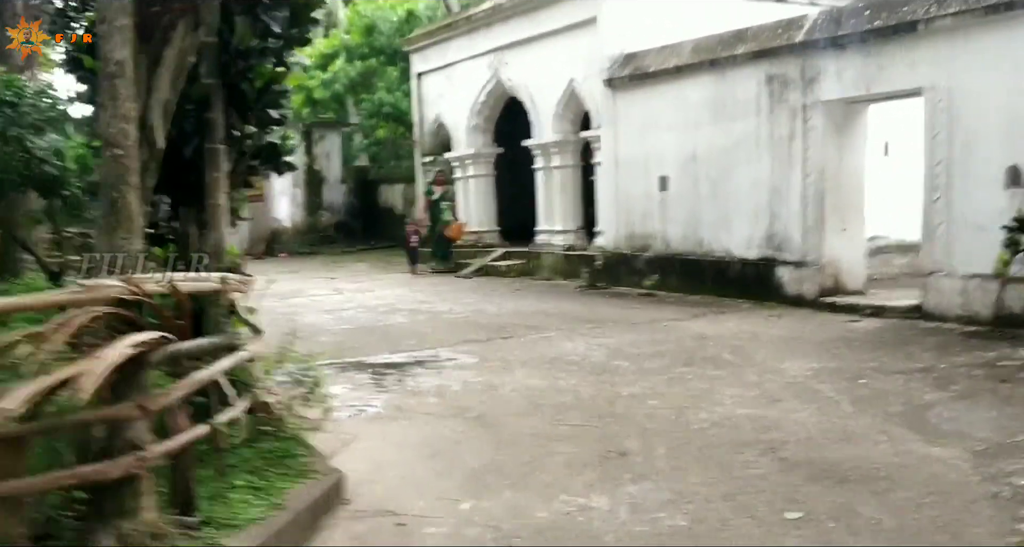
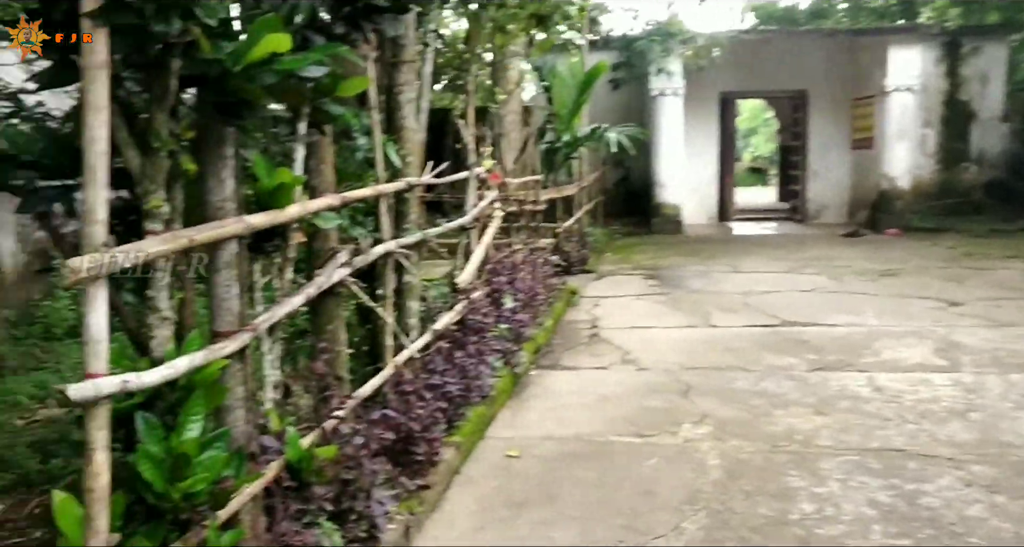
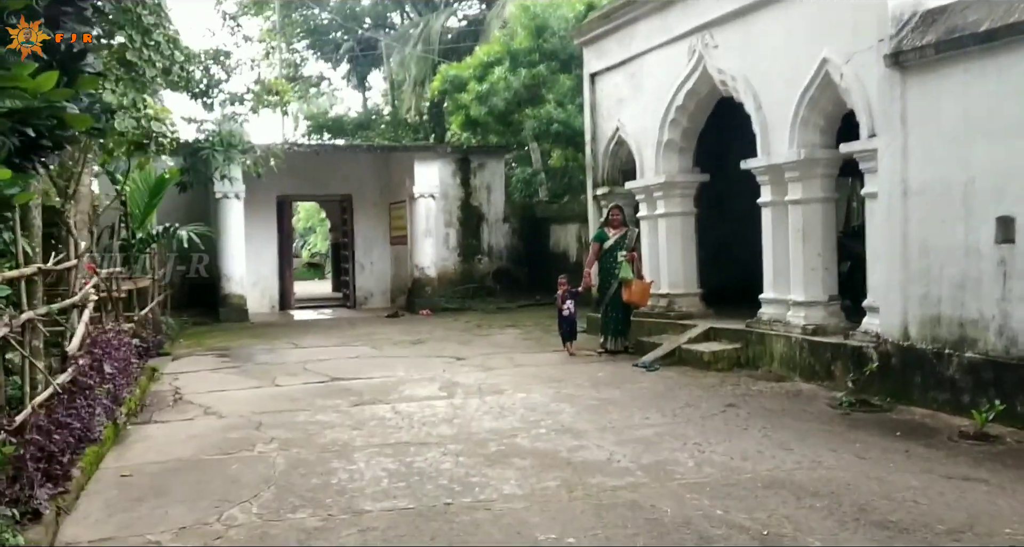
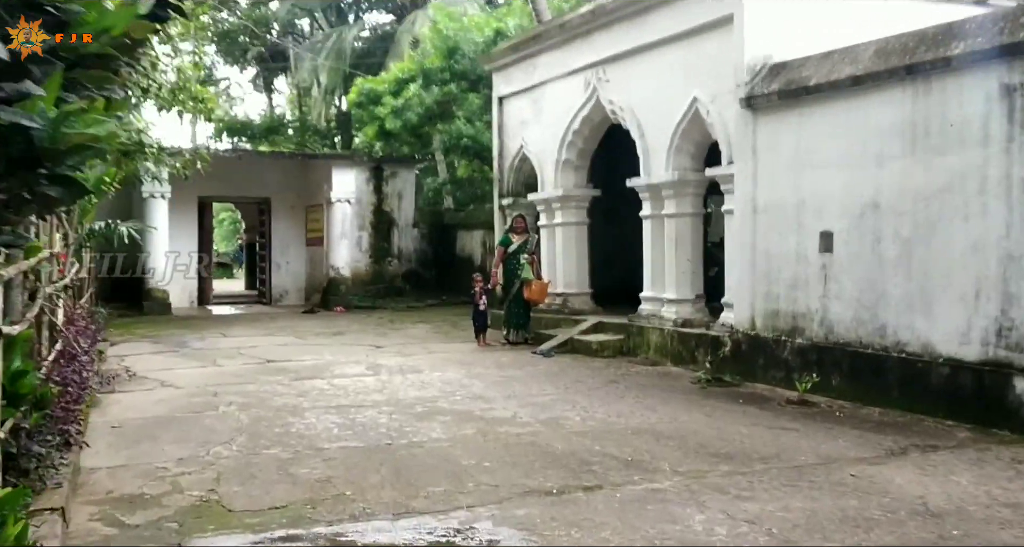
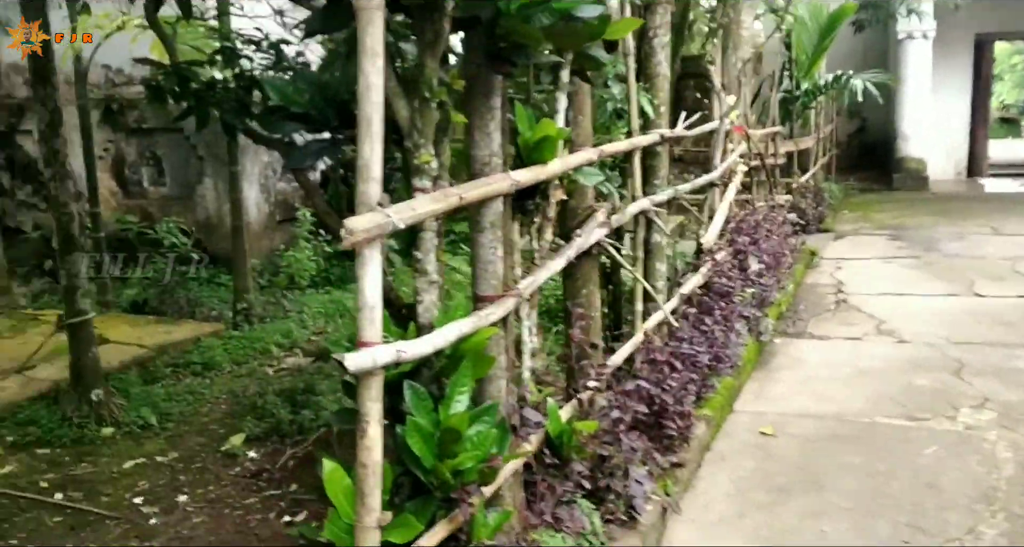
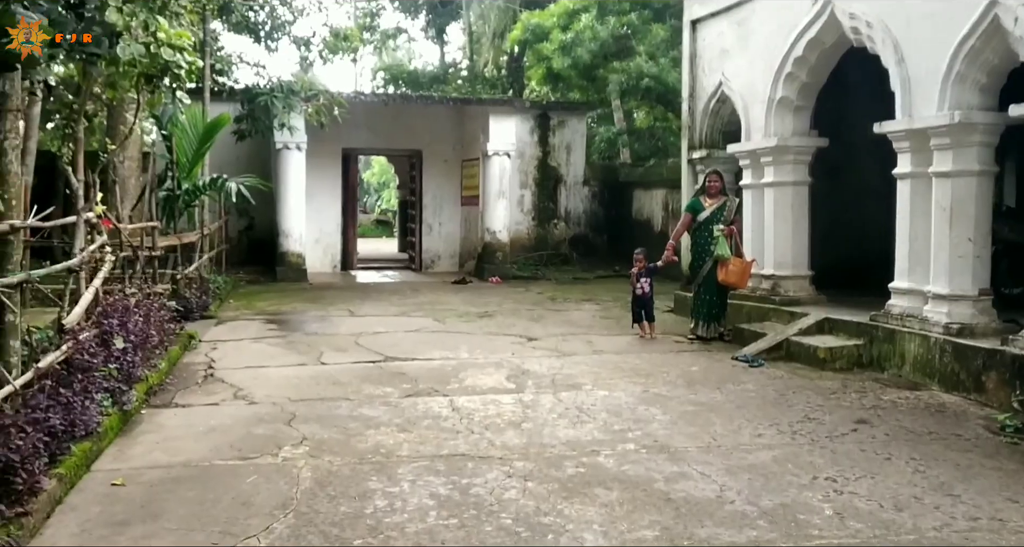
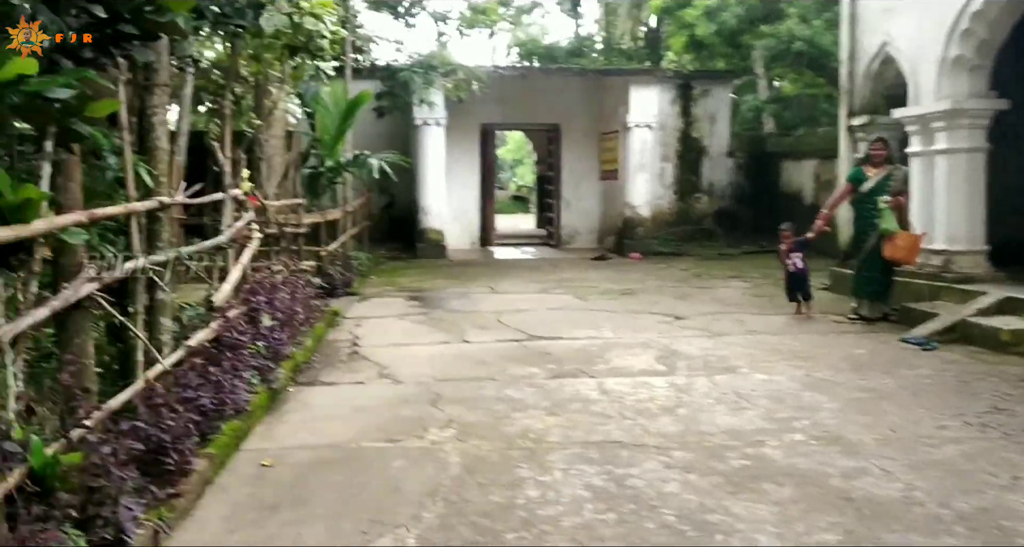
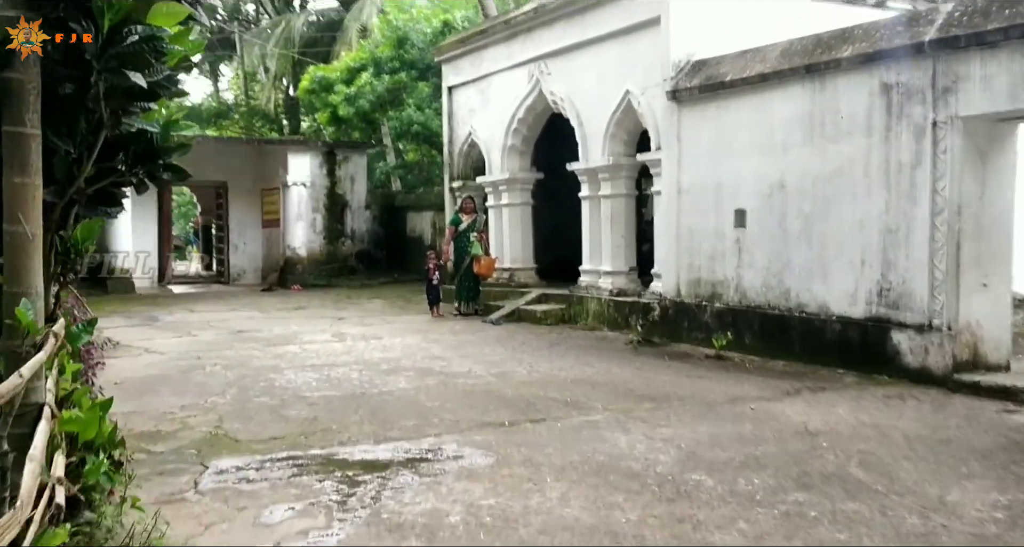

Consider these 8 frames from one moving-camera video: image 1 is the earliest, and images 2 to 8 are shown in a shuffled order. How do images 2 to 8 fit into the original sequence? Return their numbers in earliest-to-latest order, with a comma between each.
8, 4, 3, 6, 7, 2, 5
